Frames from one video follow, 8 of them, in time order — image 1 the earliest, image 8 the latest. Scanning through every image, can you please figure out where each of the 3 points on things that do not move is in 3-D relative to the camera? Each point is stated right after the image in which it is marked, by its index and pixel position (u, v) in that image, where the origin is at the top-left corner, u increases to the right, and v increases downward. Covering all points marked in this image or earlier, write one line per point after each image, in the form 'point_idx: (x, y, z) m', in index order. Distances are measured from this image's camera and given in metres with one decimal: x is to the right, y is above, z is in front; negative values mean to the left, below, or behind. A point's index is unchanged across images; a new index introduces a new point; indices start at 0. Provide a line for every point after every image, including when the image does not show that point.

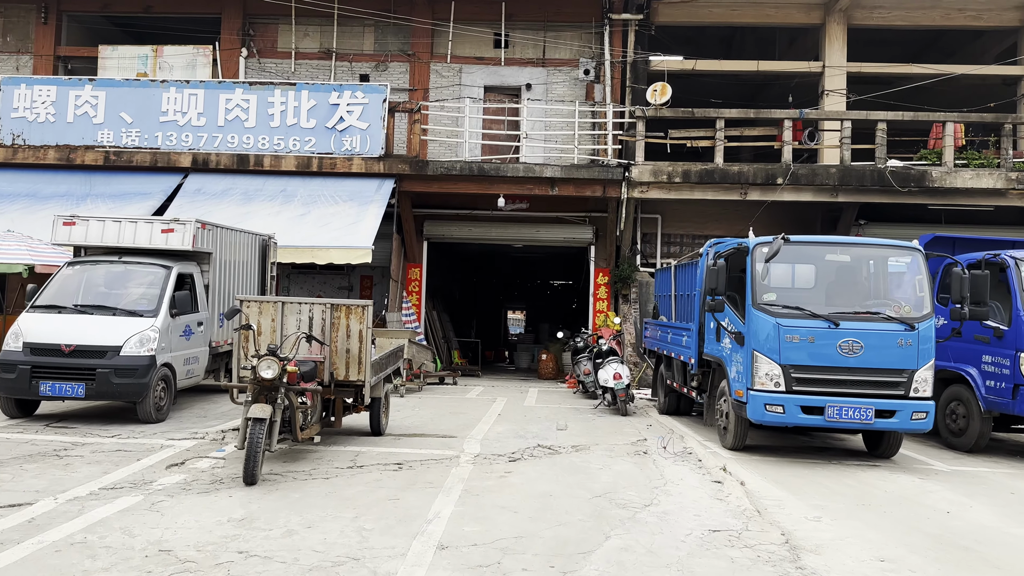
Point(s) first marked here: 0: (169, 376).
0: (-3.7, -1.0, +8.5) m
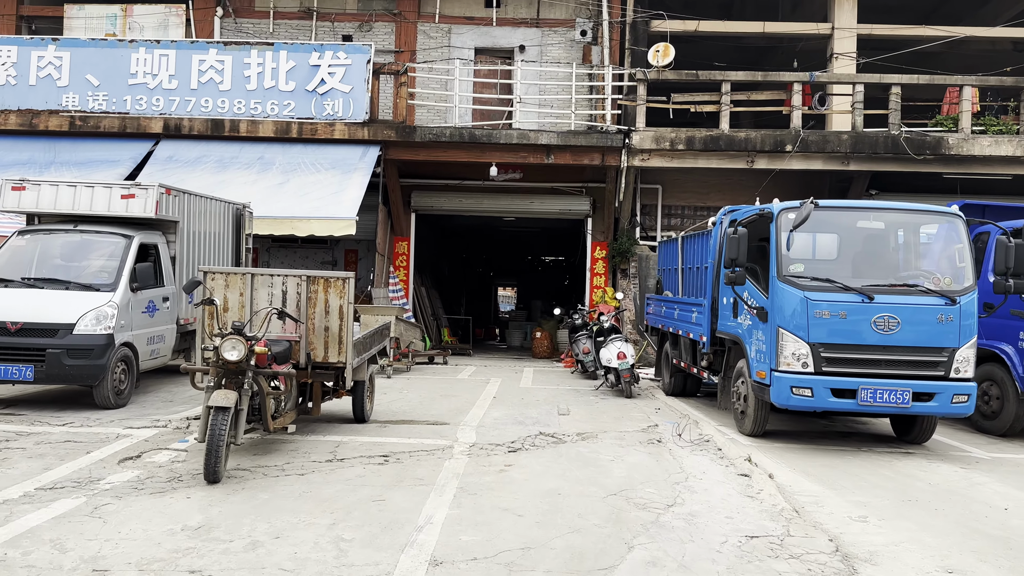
0: (-3.7, -0.7, +7.7) m
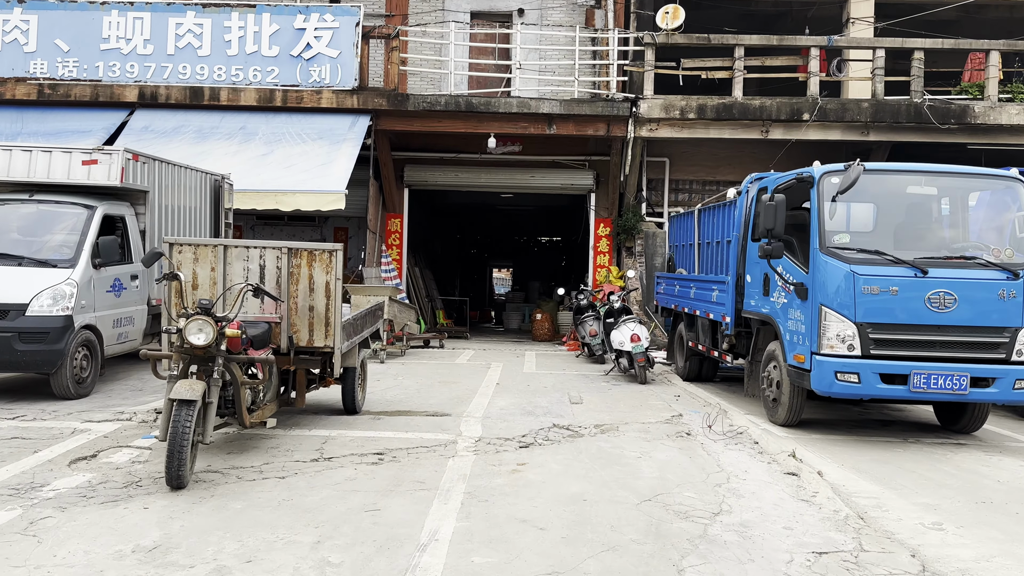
0: (-3.7, -0.5, +6.9) m
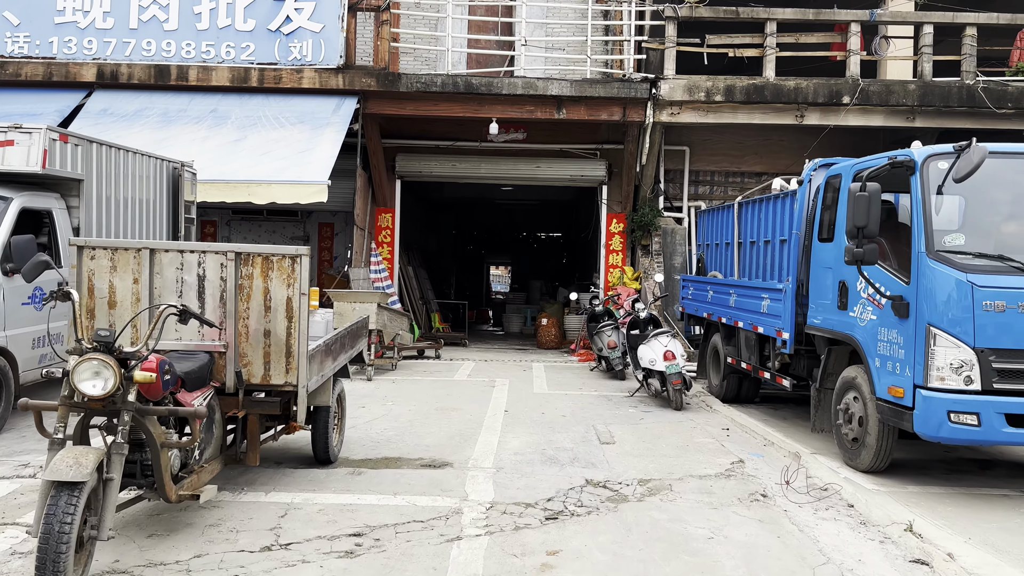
0: (-3.6, -0.5, +5.5) m
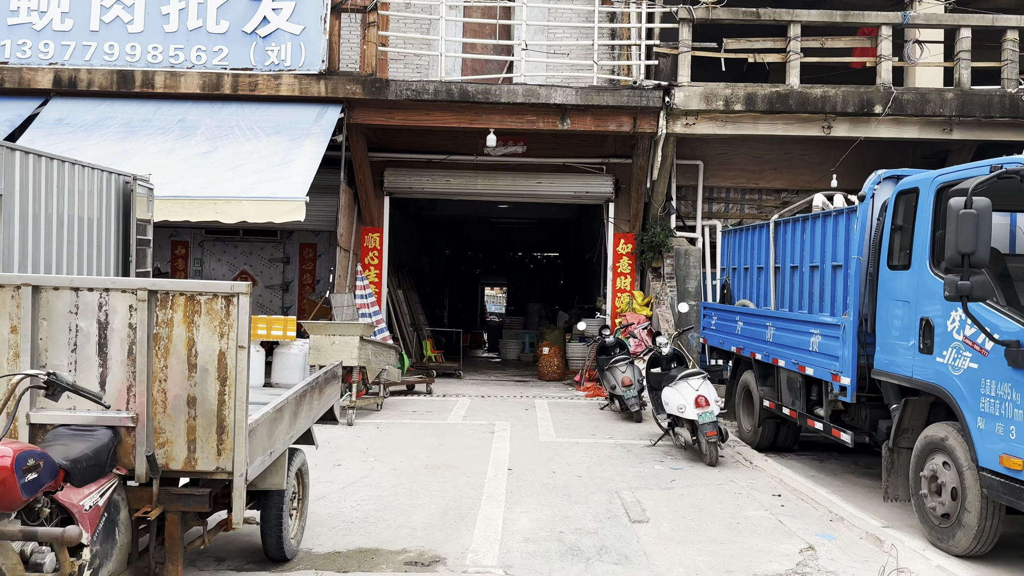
0: (-3.5, -0.8, +4.4) m
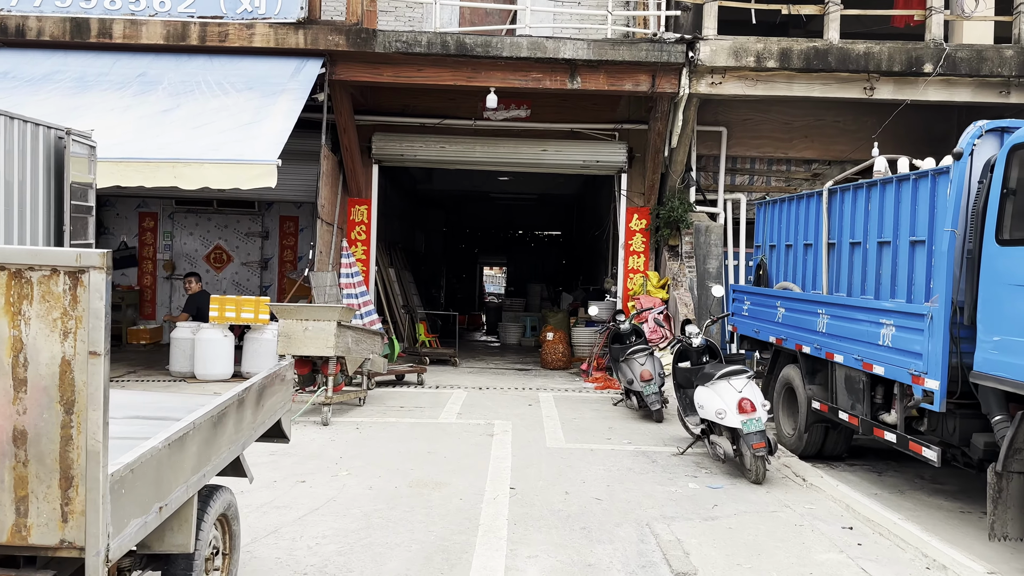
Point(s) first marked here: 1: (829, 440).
0: (-3.5, -0.6, +3.3) m
1: (+2.4, -1.2, +5.9) m
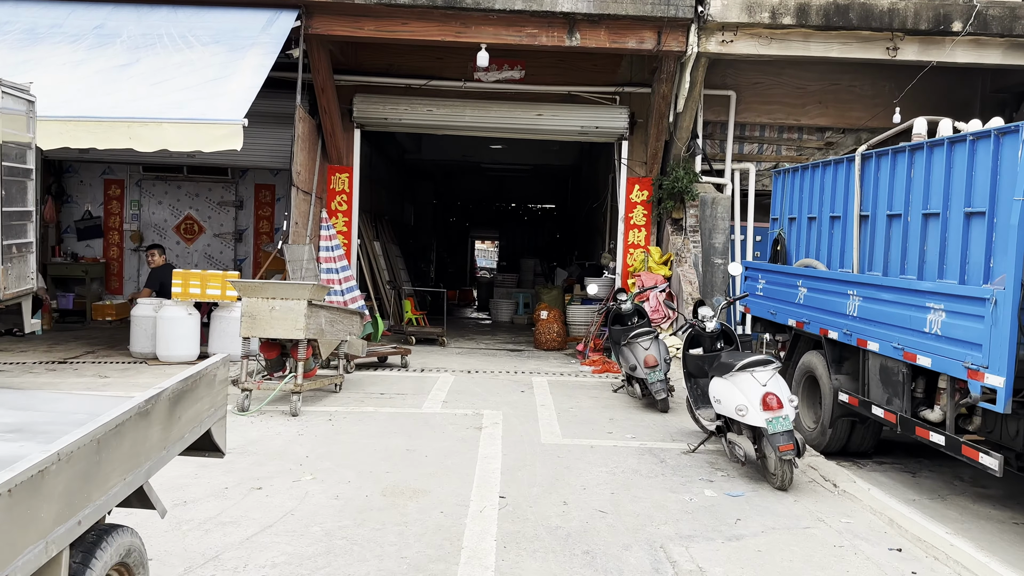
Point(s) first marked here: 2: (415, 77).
0: (-3.5, -0.6, +2.7) m
1: (+2.3, -1.0, +5.3) m
2: (-1.2, +2.6, +9.6) m
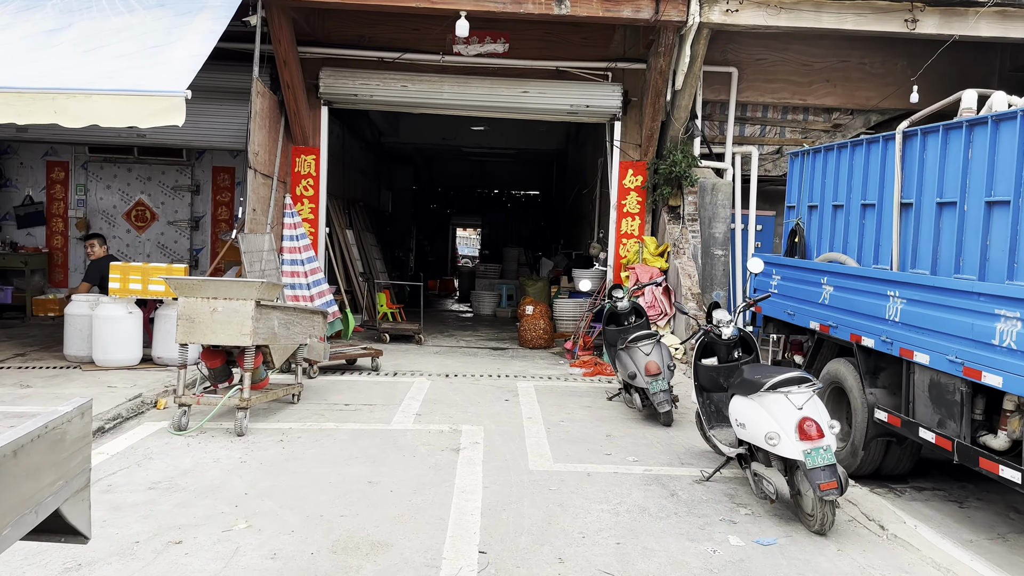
0: (-3.6, -0.6, +1.8) m
1: (+2.2, -1.0, +4.6) m
2: (-1.4, +2.7, +8.7) m
